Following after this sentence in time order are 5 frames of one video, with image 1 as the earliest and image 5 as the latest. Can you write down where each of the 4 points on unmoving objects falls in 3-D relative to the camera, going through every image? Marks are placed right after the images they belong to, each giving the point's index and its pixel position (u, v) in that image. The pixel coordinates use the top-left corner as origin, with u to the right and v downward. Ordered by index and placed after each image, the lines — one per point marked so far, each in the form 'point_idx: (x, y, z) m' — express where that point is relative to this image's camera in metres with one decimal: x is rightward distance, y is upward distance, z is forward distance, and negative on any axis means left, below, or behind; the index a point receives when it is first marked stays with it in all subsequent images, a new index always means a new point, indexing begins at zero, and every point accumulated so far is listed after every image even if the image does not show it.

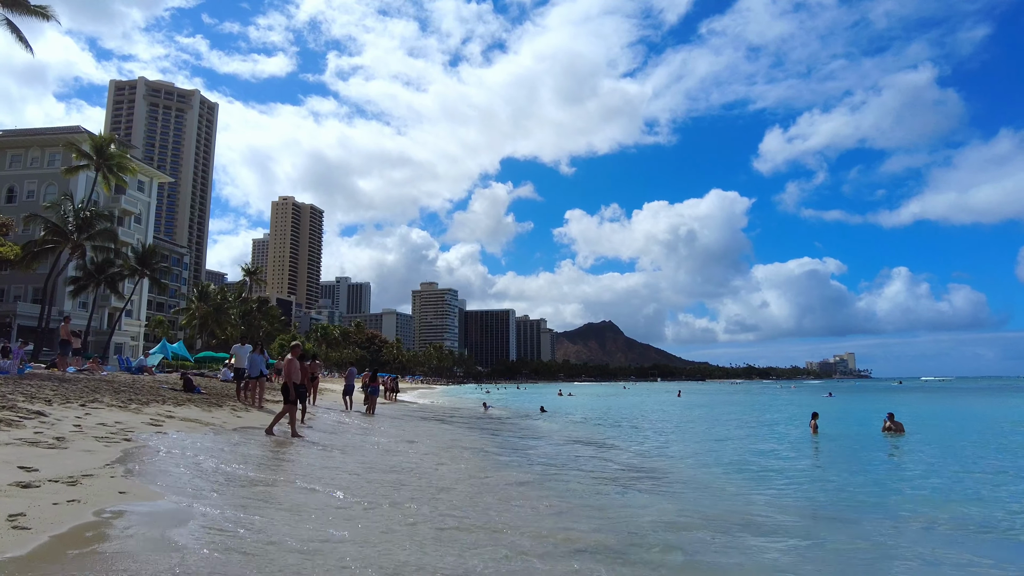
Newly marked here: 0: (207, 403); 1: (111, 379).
0: (-6.9, -2.7, +13.9) m
1: (-11.0, -2.5, +16.2) m
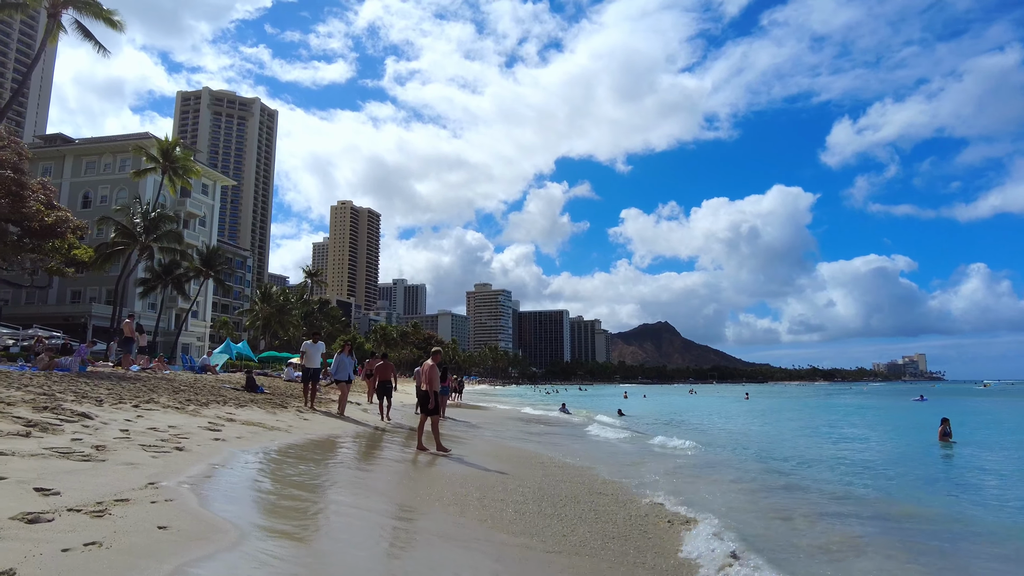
0: (-5.4, -2.6, +13.2) m
1: (-9.2, -2.4, +15.9) m
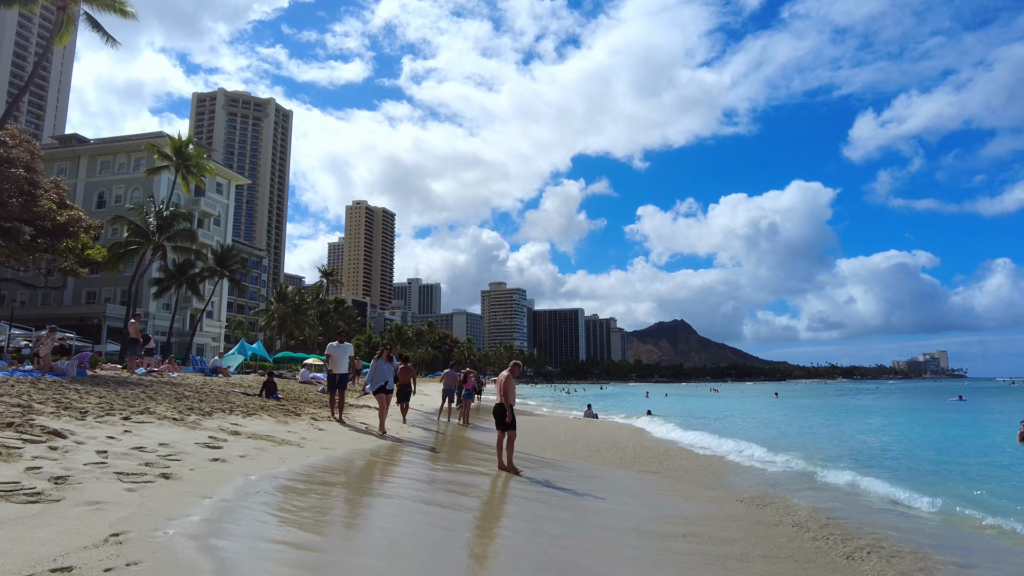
0: (-4.9, -2.6, +12.3) m
1: (-8.7, -2.4, +15.1) m
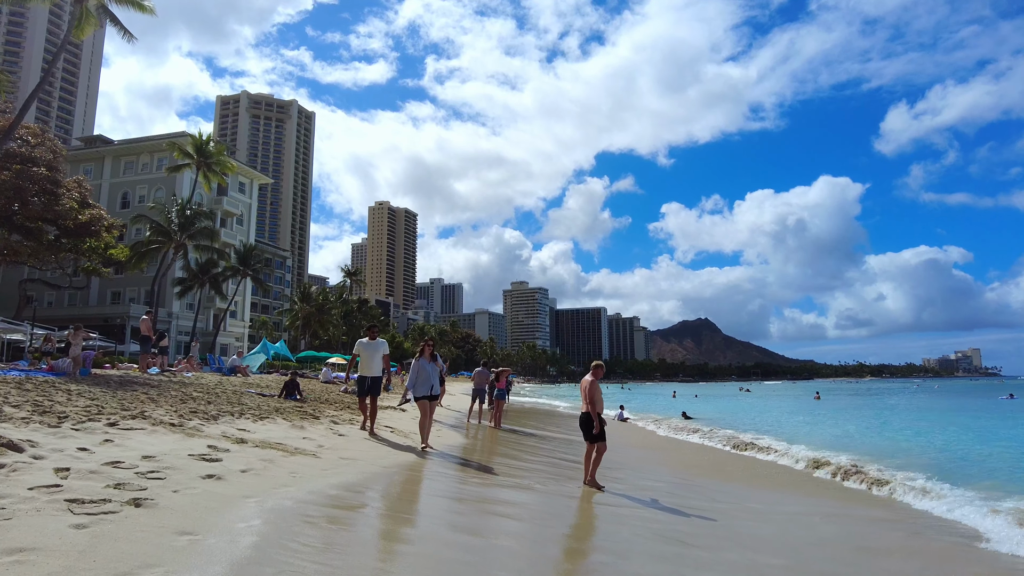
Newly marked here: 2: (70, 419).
0: (-4.3, -2.5, +11.4) m
1: (-7.9, -2.4, +14.4) m
2: (-5.2, -1.7, +6.8) m
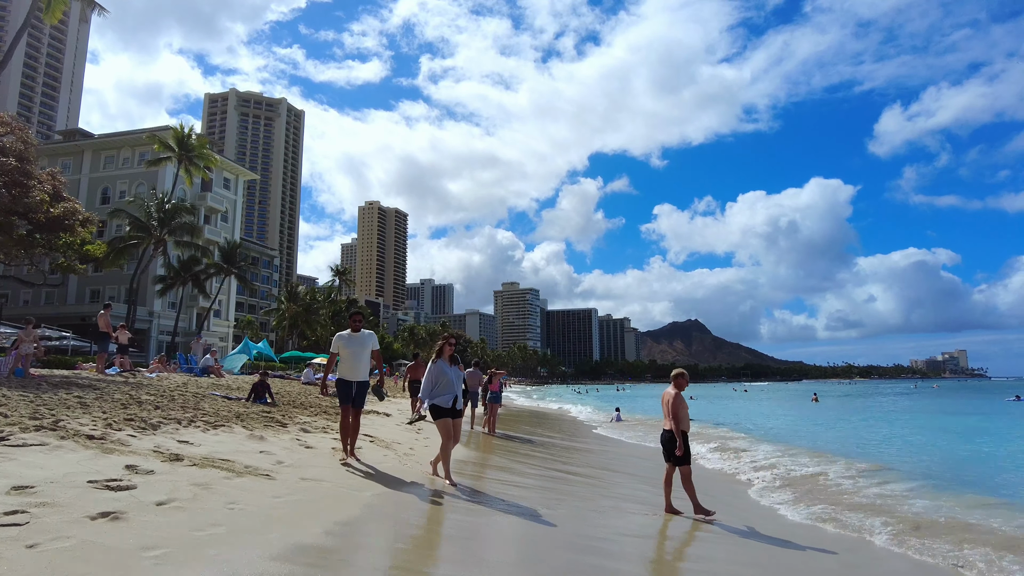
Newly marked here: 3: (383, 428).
0: (-4.4, -2.4, +10.4) m
1: (-8.1, -2.3, +13.3) m
2: (-5.2, -1.6, +5.8) m
3: (-2.7, -2.9, +12.2) m
